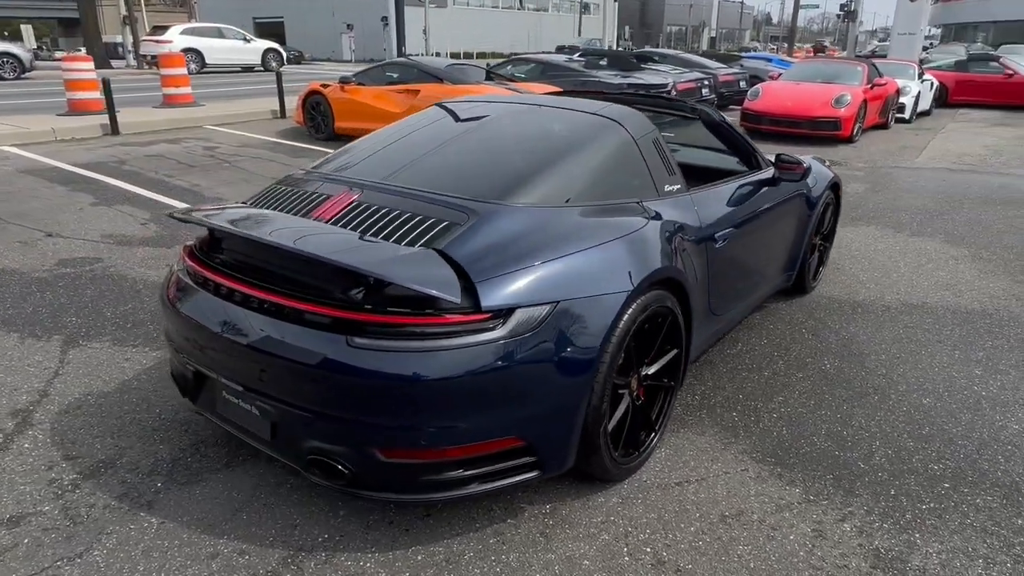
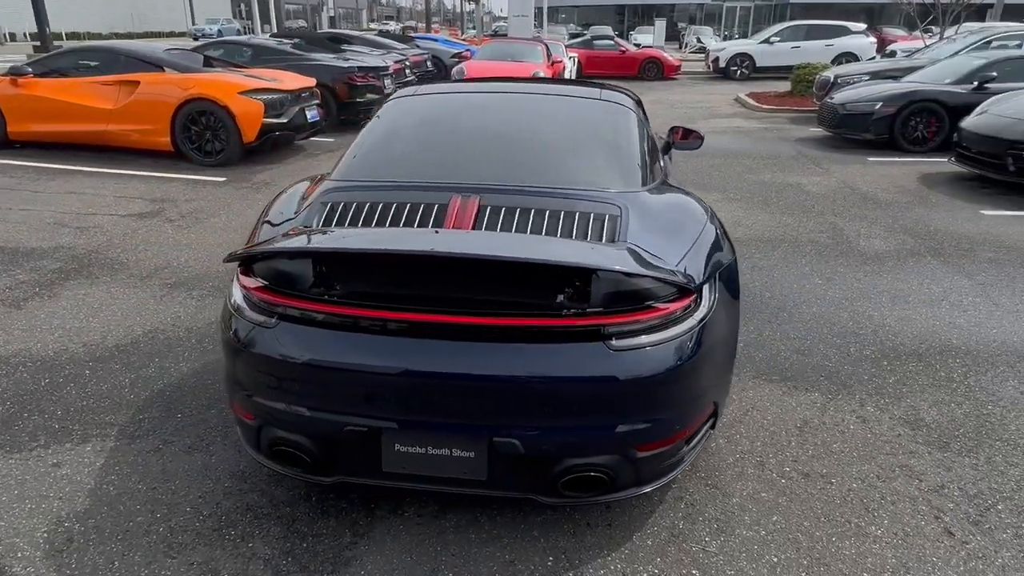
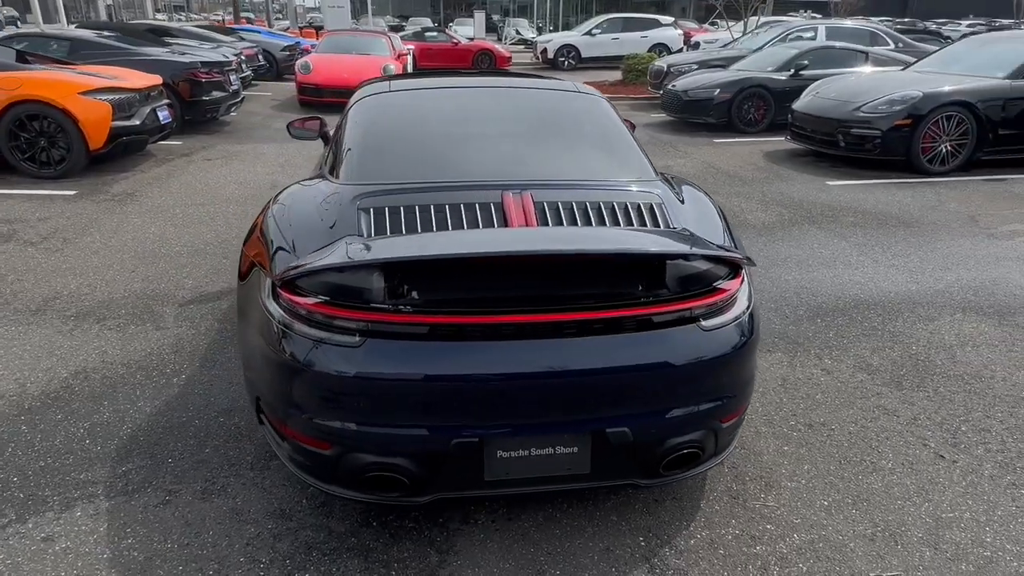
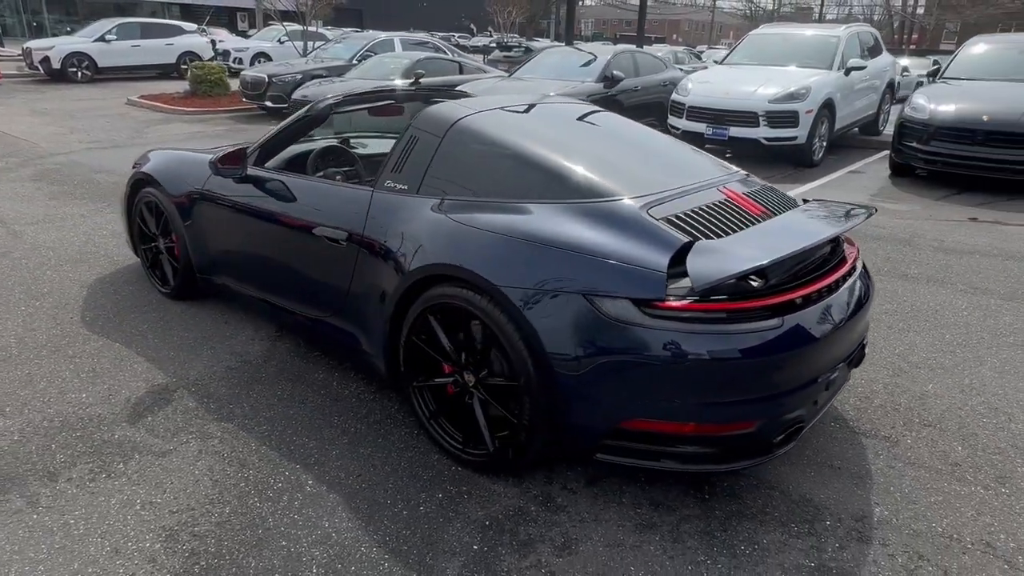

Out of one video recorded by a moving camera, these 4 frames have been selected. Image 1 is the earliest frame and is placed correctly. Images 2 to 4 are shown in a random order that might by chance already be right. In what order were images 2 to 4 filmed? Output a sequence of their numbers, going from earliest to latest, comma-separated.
2, 3, 4
